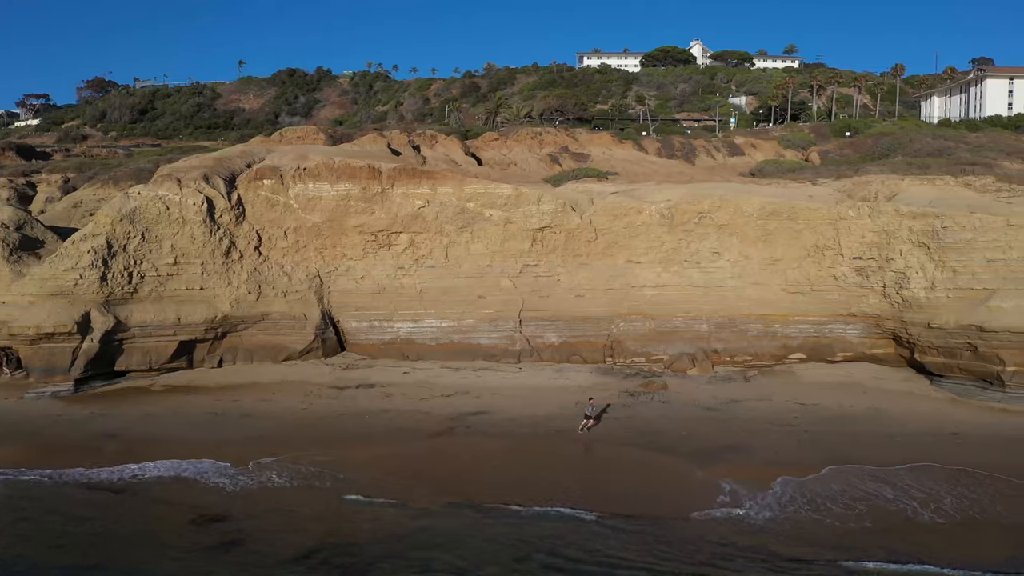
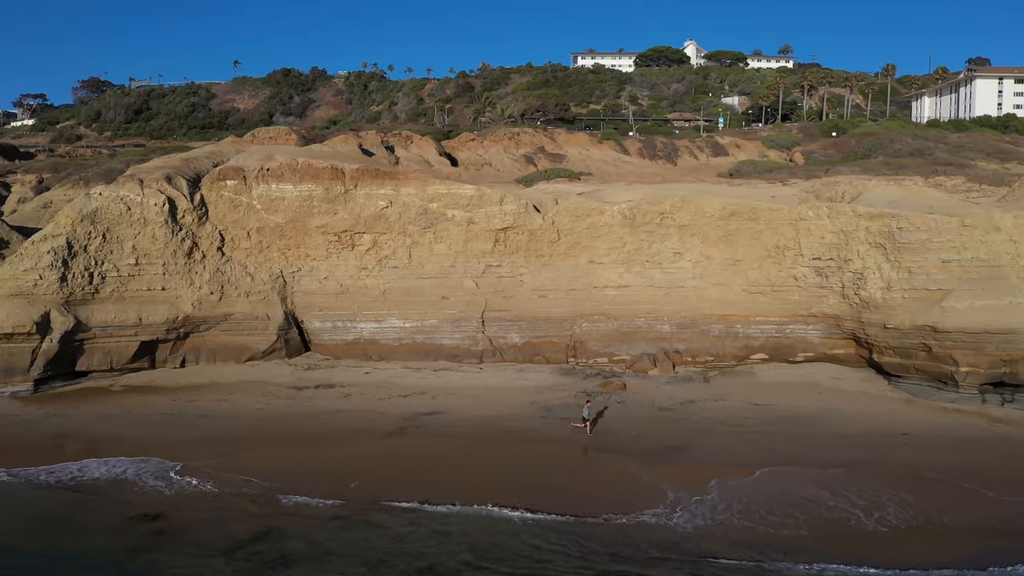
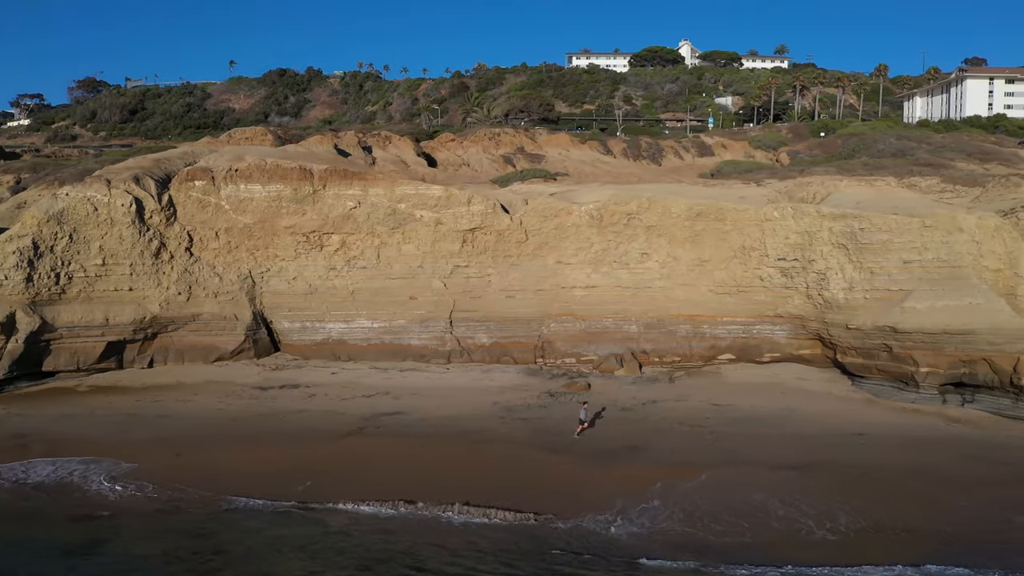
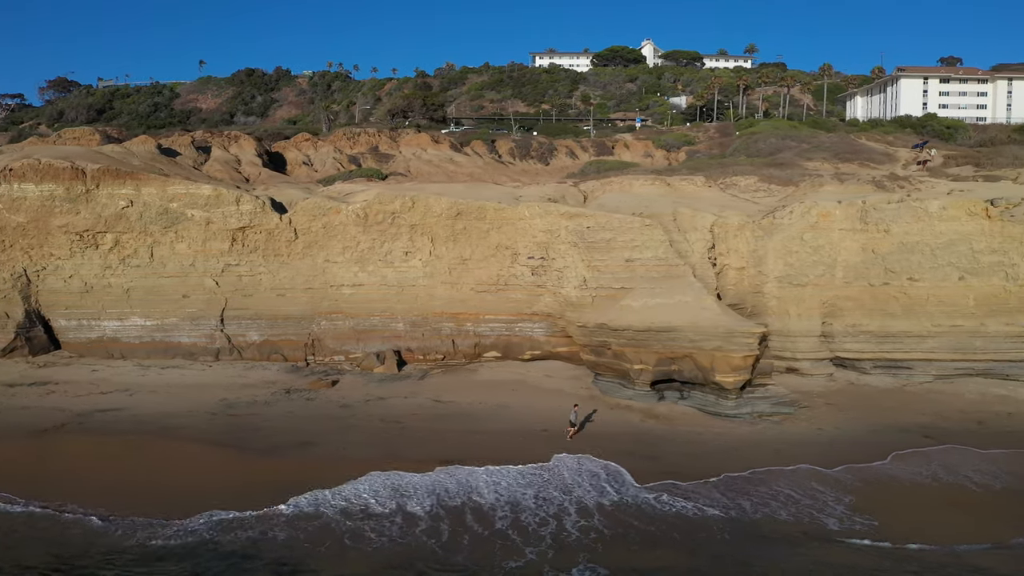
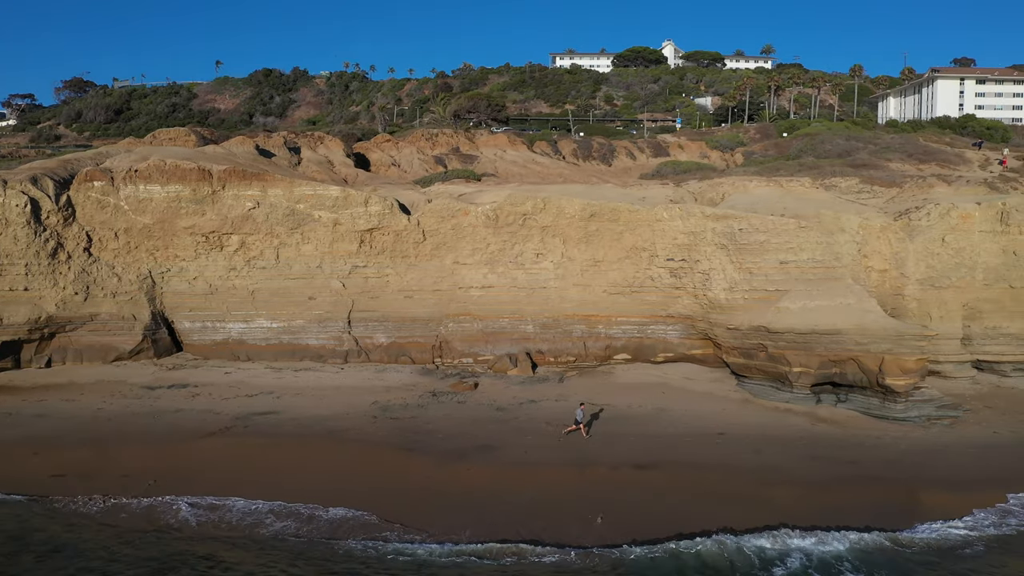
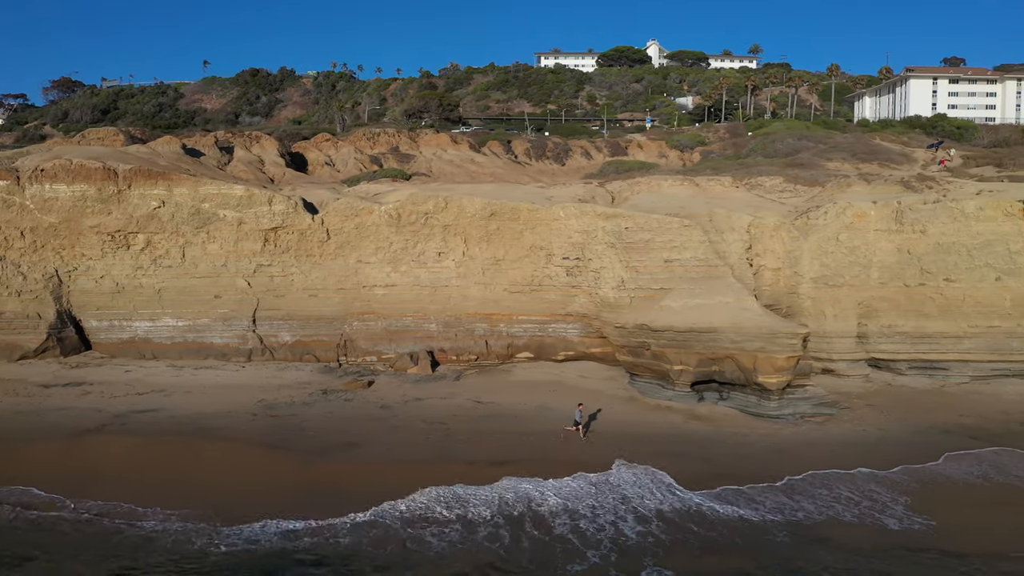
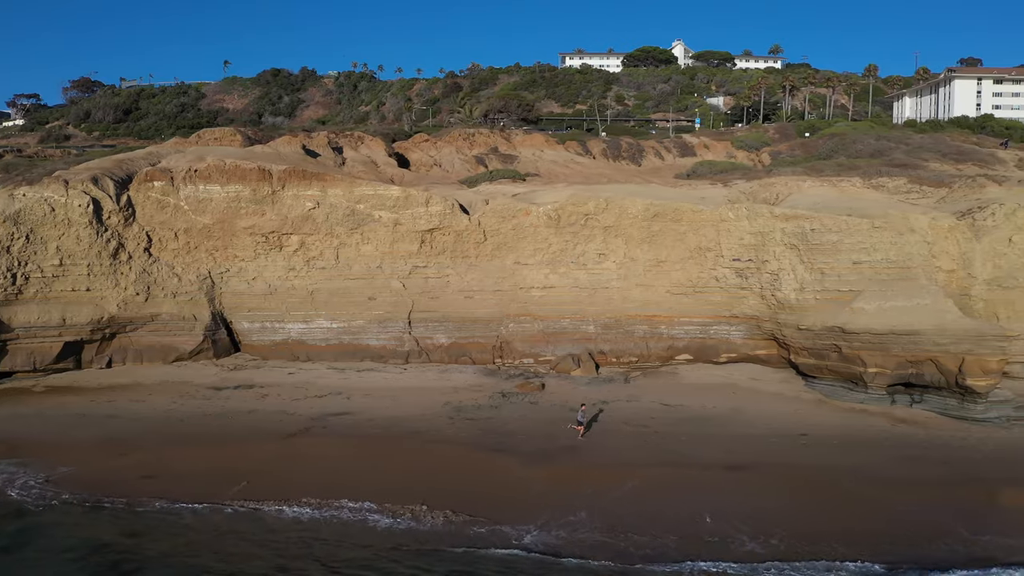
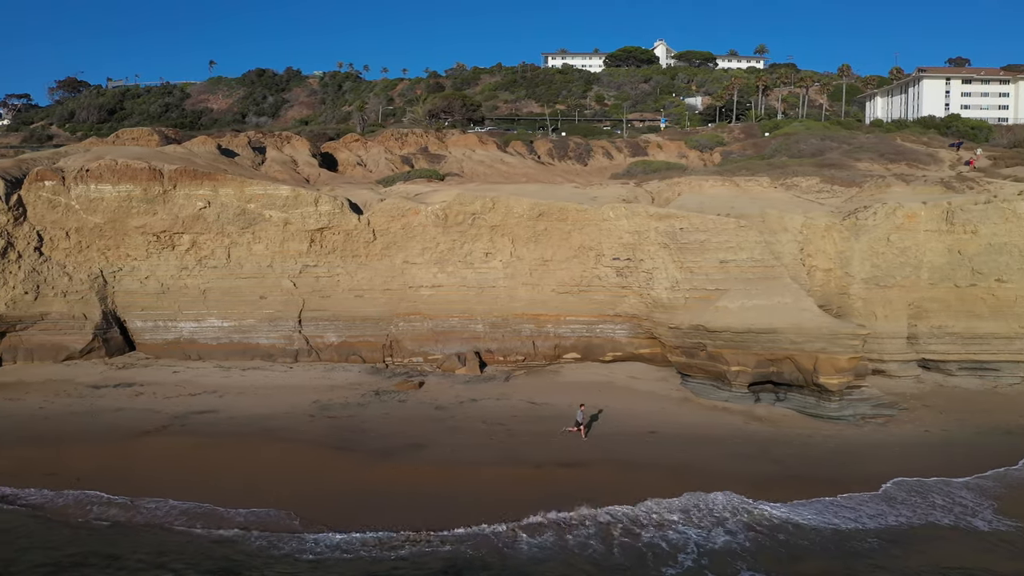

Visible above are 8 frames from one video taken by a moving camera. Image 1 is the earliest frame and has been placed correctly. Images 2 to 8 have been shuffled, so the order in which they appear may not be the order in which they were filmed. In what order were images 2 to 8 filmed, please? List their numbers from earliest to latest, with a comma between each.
2, 3, 7, 5, 8, 6, 4
